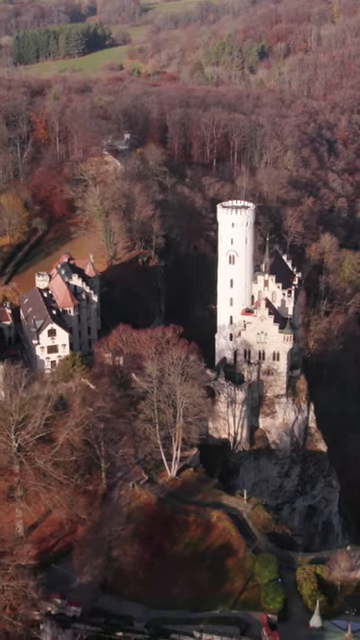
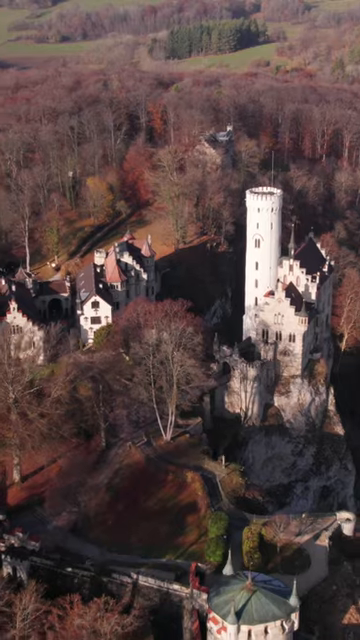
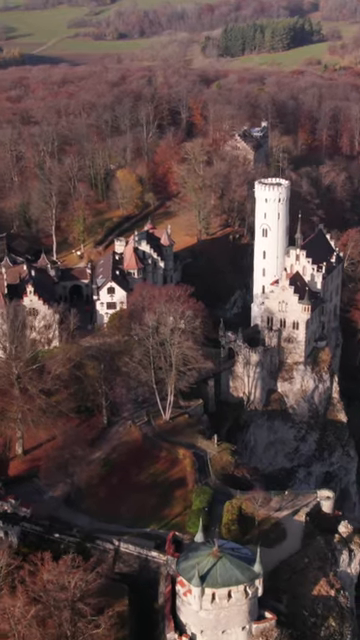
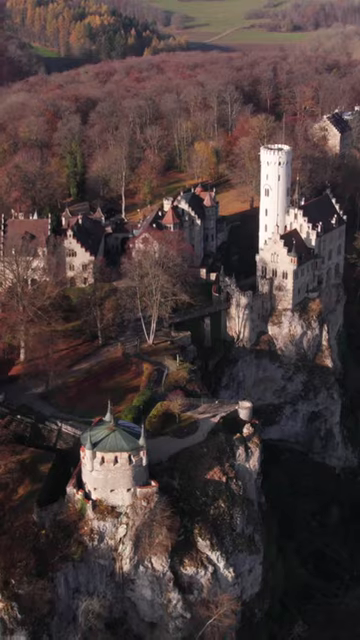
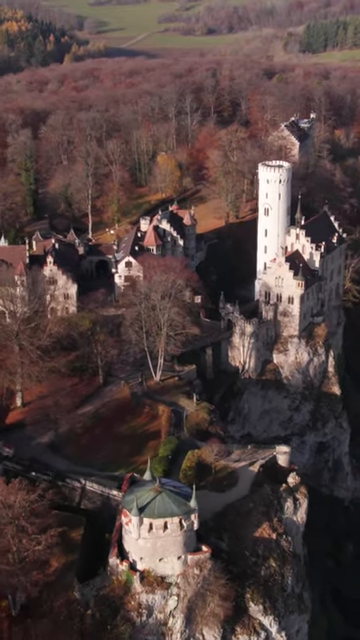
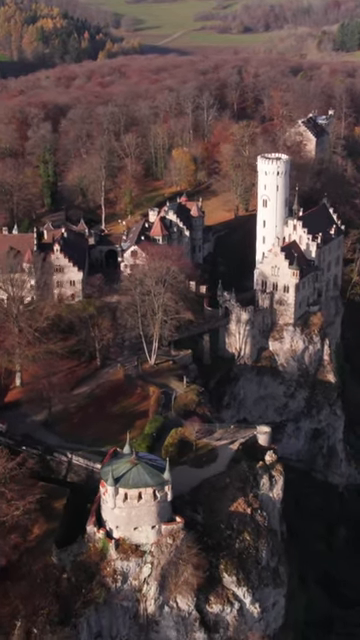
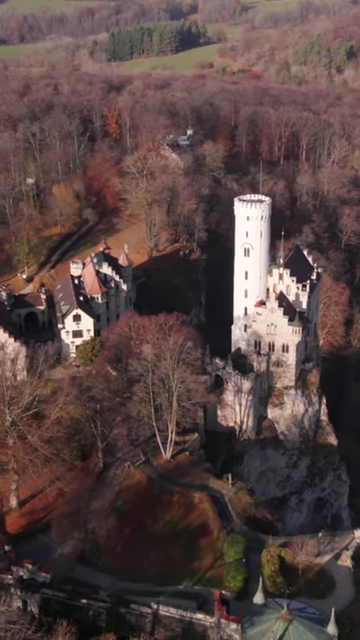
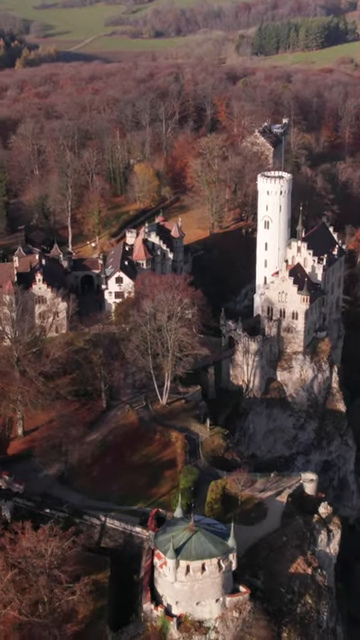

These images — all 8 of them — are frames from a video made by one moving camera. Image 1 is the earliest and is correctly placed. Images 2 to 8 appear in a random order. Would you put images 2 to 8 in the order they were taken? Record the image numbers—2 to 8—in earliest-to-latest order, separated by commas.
7, 2, 3, 8, 5, 6, 4
